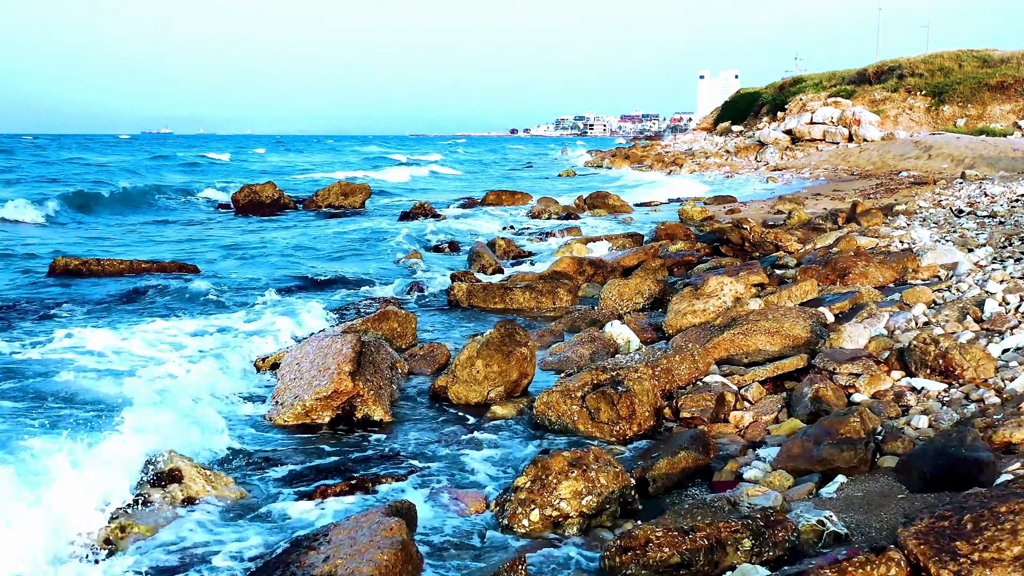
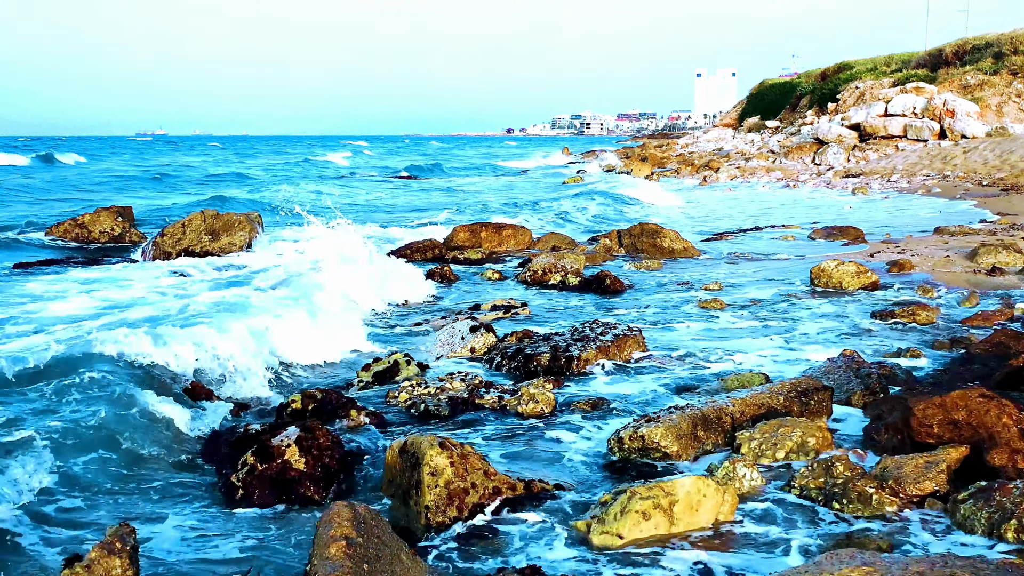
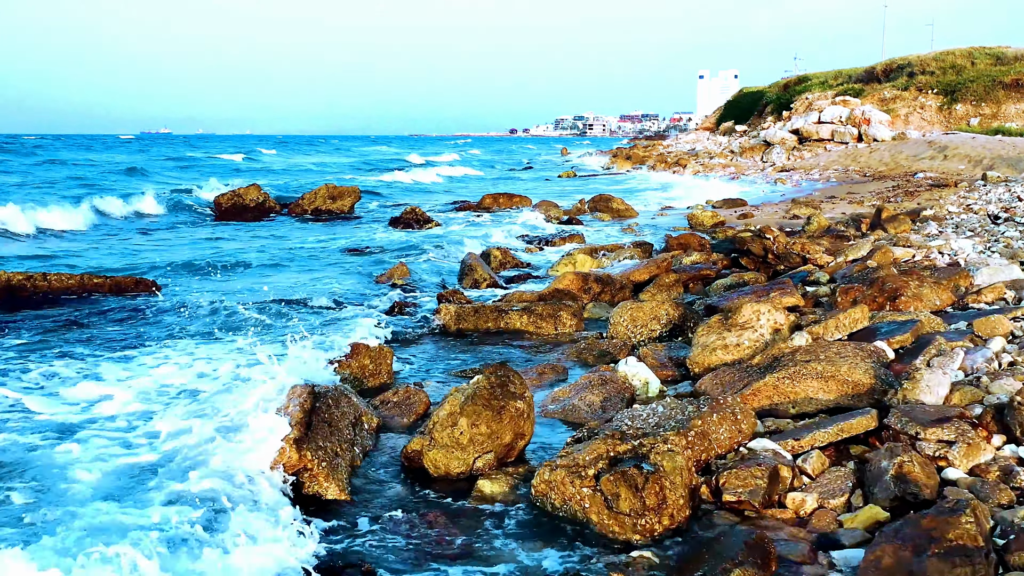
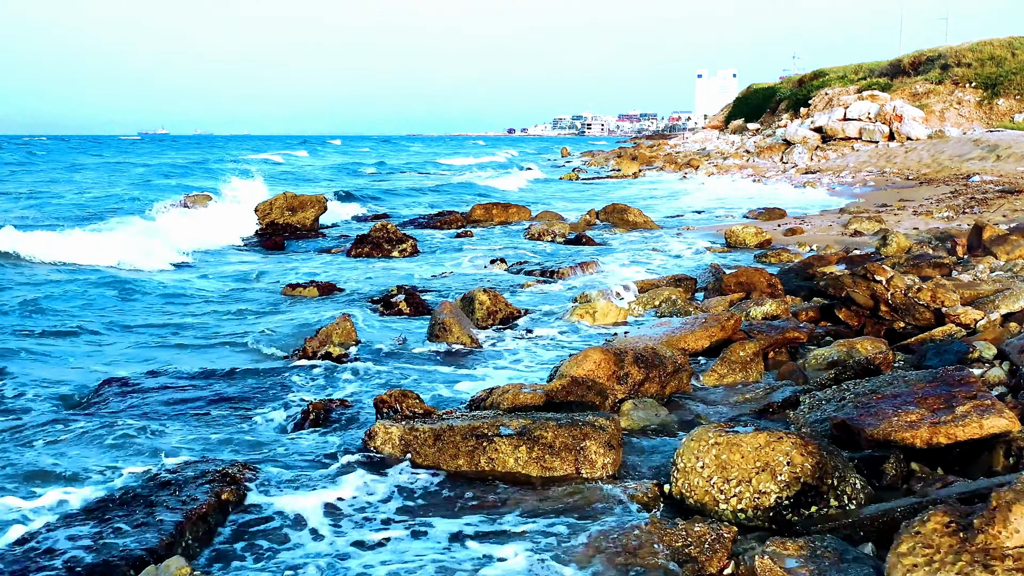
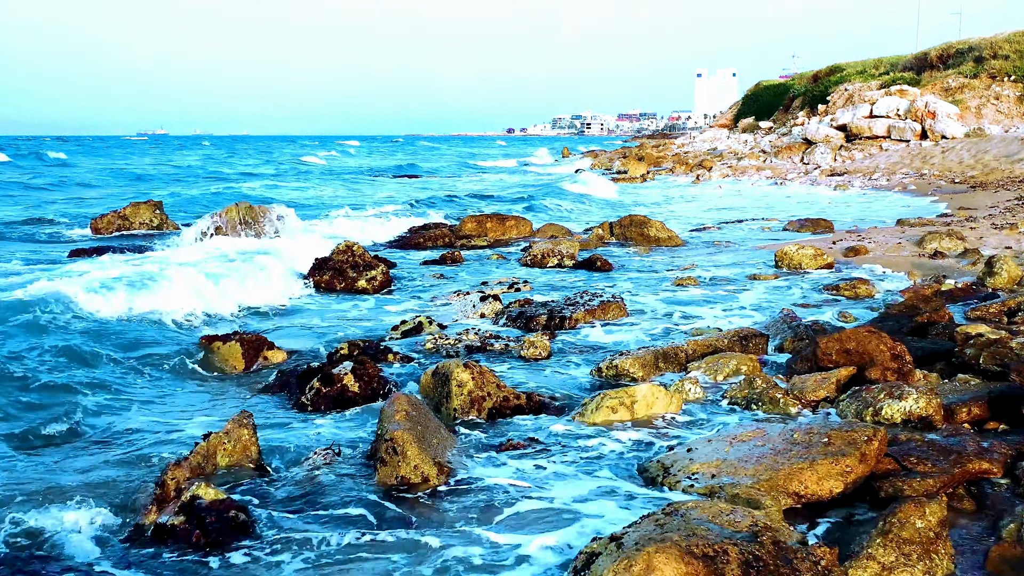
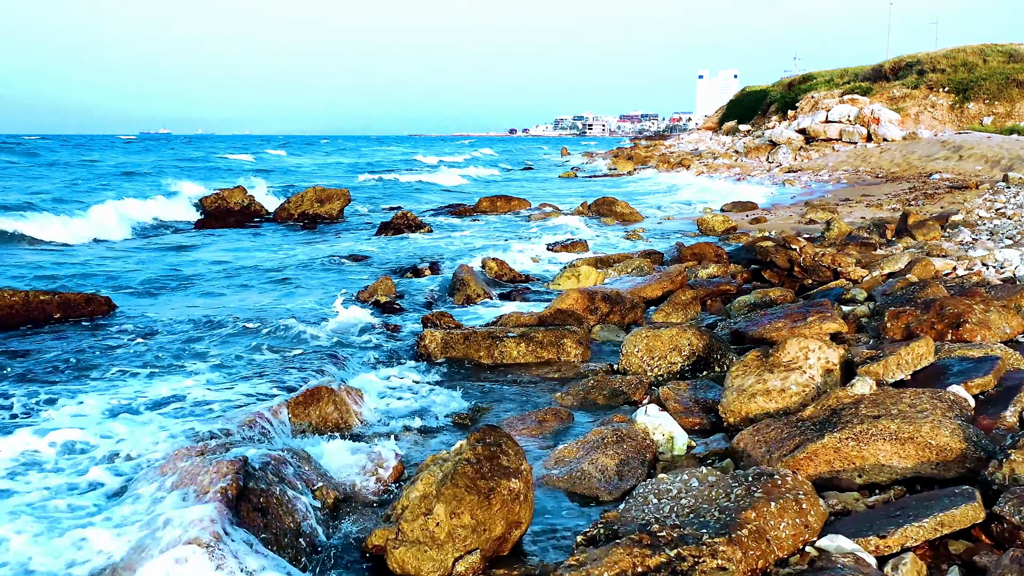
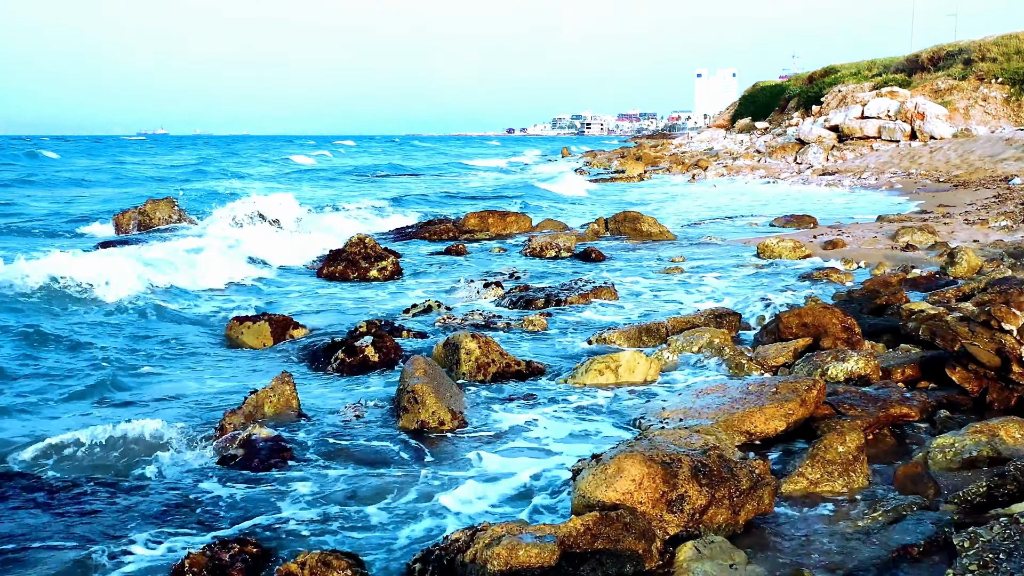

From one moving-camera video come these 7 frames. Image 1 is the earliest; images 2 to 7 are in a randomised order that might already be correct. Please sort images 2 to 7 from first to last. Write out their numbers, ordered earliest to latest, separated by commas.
3, 6, 4, 7, 5, 2
